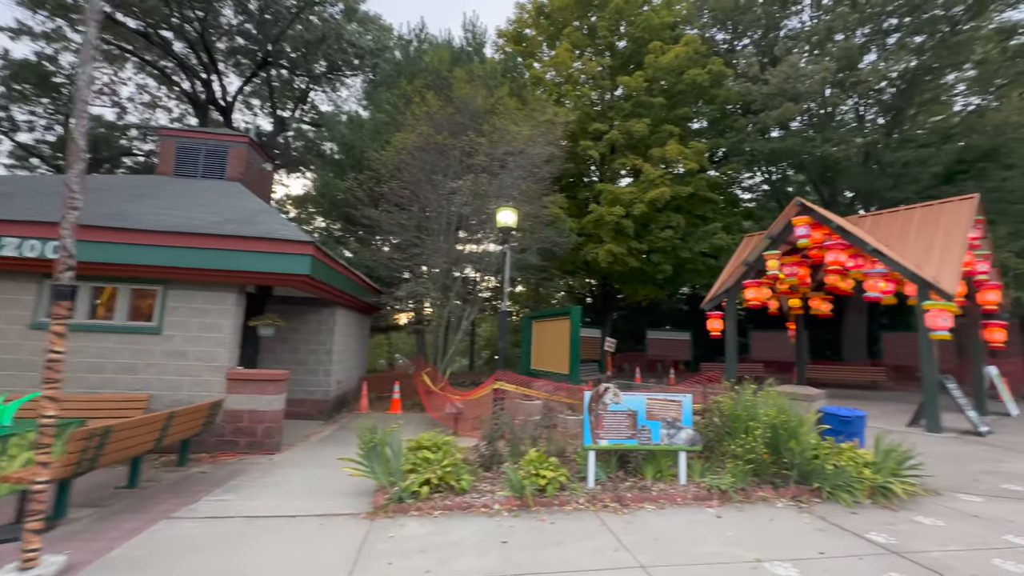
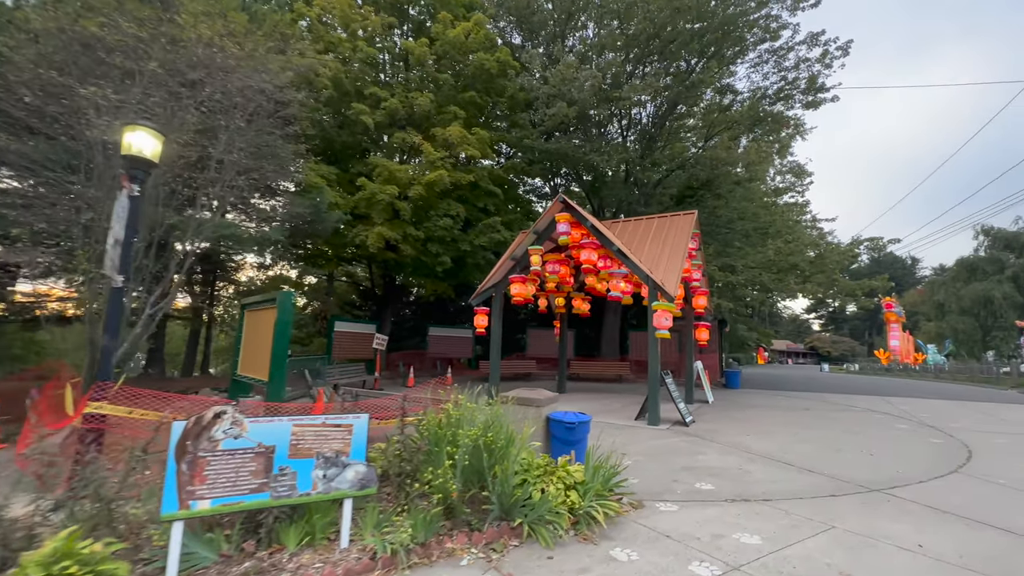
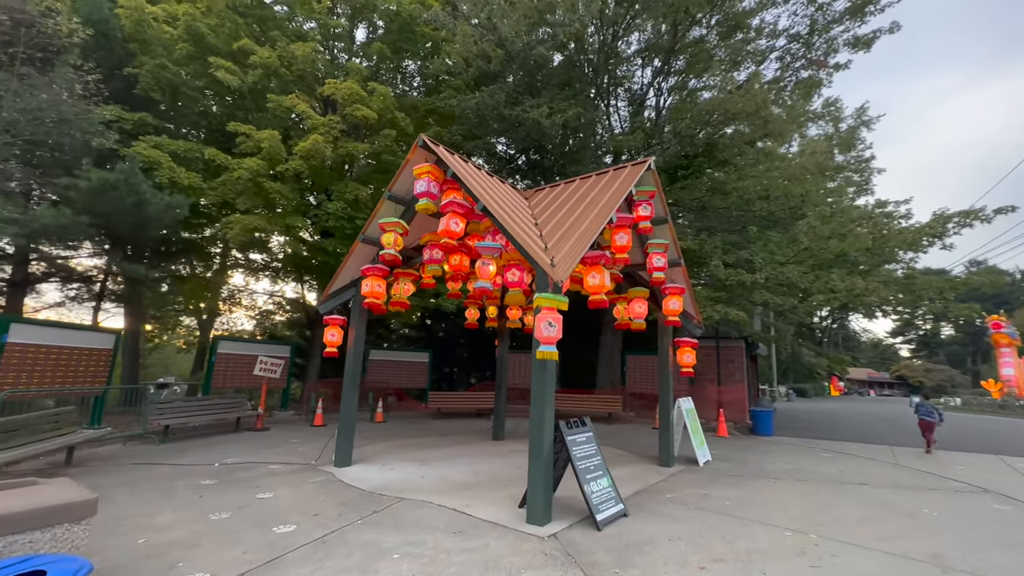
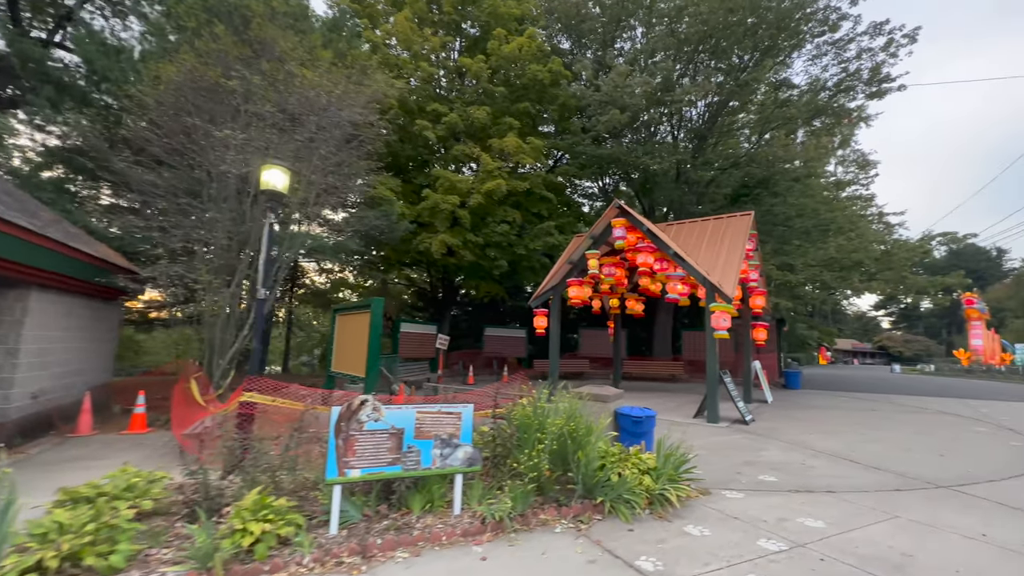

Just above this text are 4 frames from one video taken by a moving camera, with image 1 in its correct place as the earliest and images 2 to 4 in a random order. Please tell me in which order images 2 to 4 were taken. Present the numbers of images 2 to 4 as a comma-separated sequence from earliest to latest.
4, 2, 3
